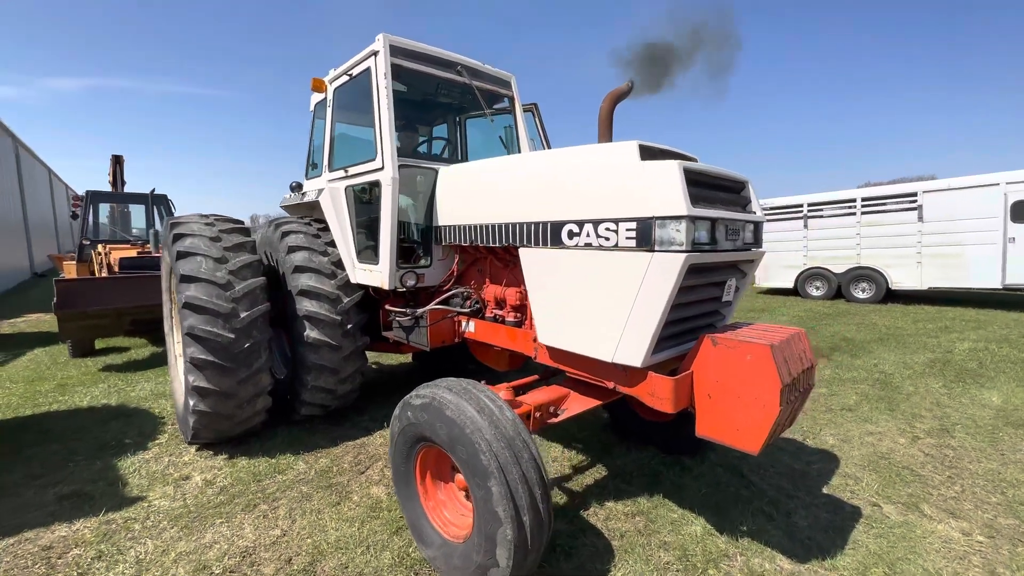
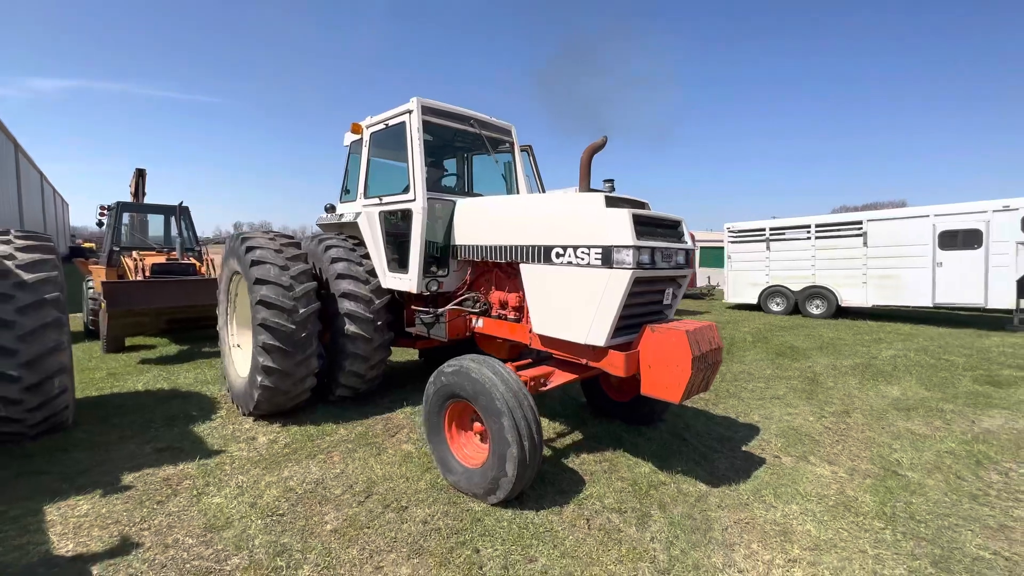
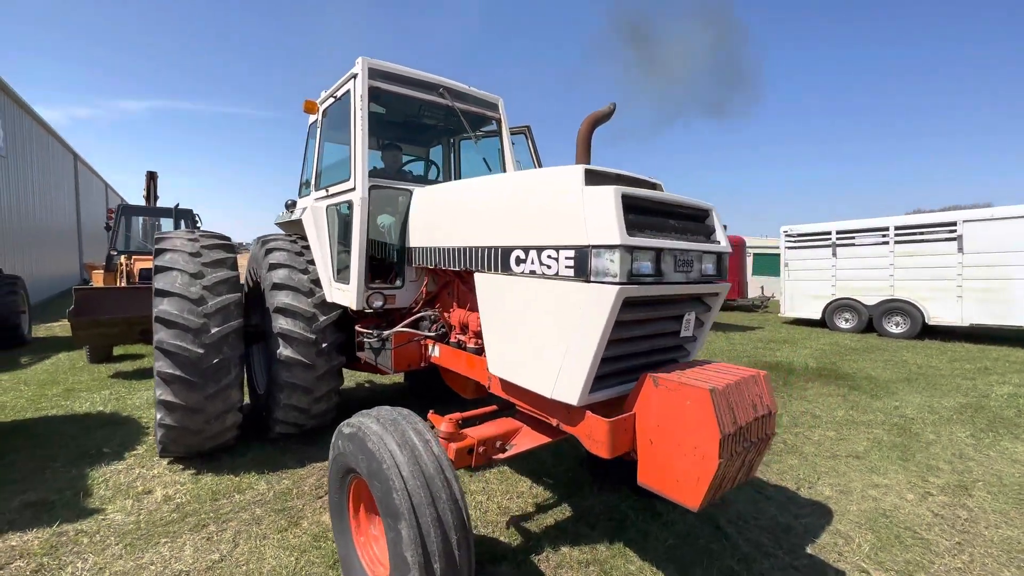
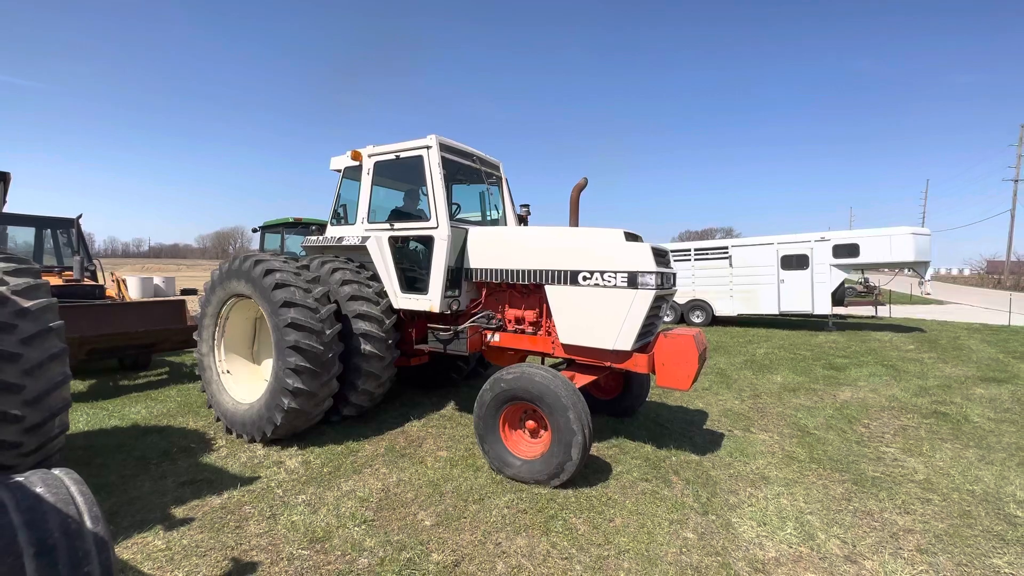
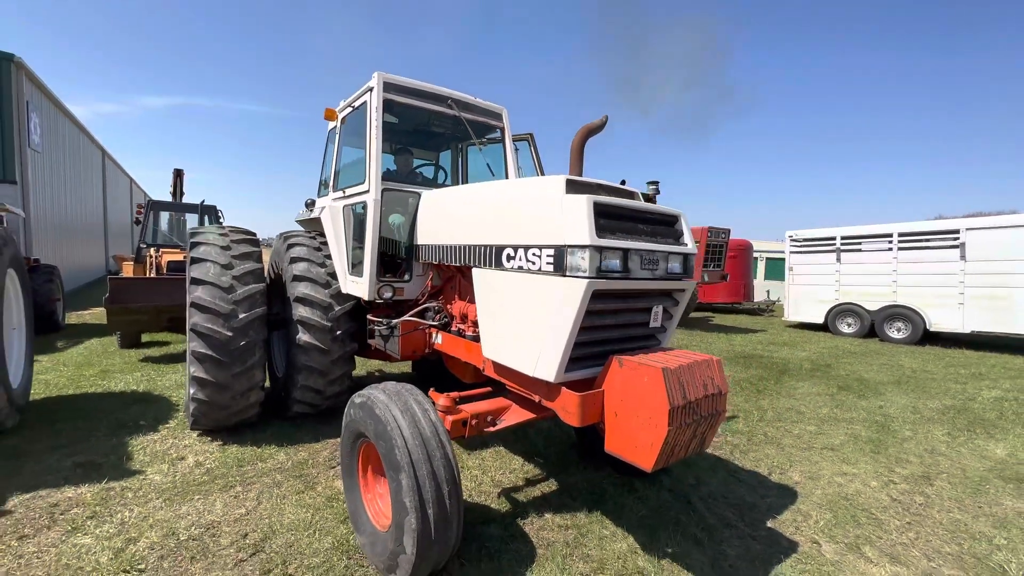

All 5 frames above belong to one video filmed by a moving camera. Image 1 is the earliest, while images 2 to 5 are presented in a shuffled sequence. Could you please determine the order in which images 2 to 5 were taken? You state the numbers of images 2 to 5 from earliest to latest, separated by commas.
3, 5, 2, 4
